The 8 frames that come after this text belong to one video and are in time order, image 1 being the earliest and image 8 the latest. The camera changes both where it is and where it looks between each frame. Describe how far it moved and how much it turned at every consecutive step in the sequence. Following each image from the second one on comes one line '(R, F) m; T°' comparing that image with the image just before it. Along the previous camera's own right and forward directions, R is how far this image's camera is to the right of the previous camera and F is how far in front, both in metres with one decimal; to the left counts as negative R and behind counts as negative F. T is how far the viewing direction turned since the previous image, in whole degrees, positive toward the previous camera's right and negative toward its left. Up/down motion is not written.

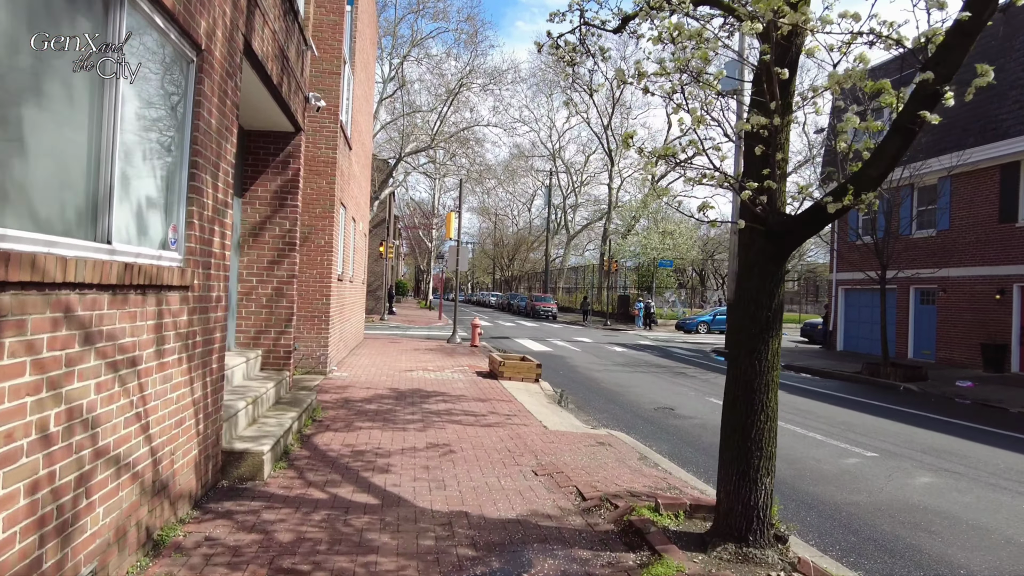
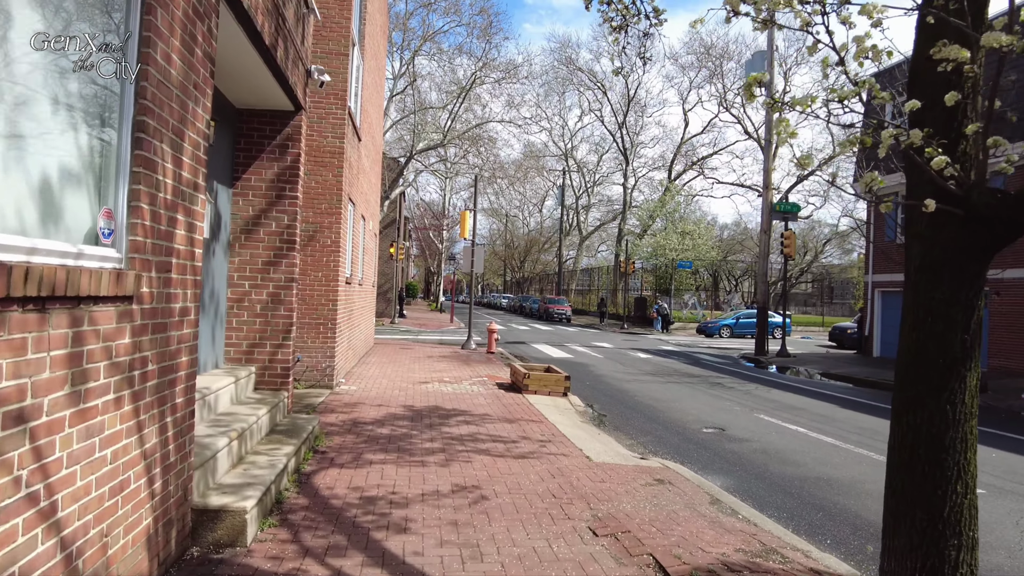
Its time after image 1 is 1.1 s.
(-0.3, +1.2) m; -1°
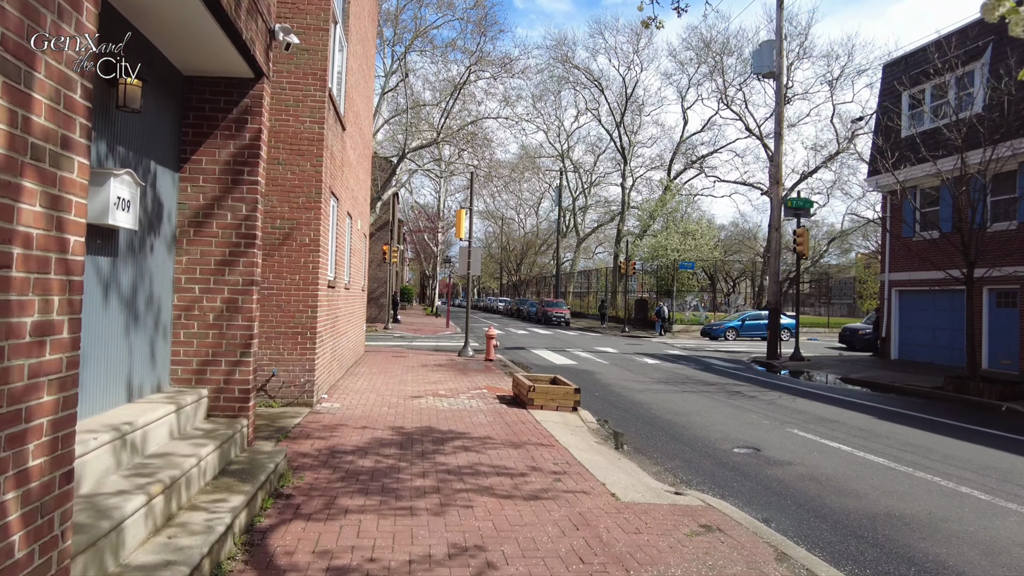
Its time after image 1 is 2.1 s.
(-0.1, +1.2) m; 0°
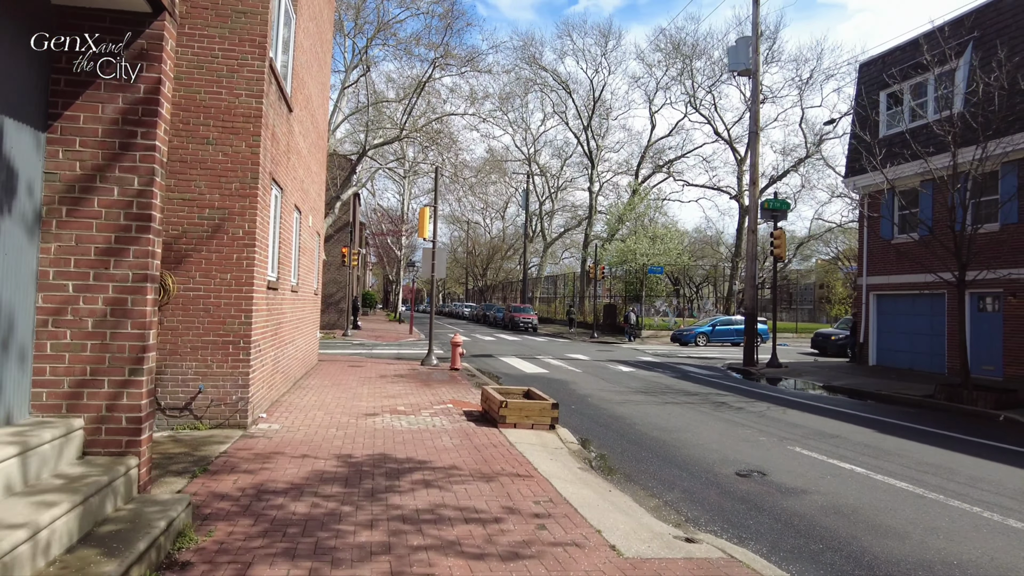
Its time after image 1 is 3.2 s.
(-0.1, +1.2) m; +3°
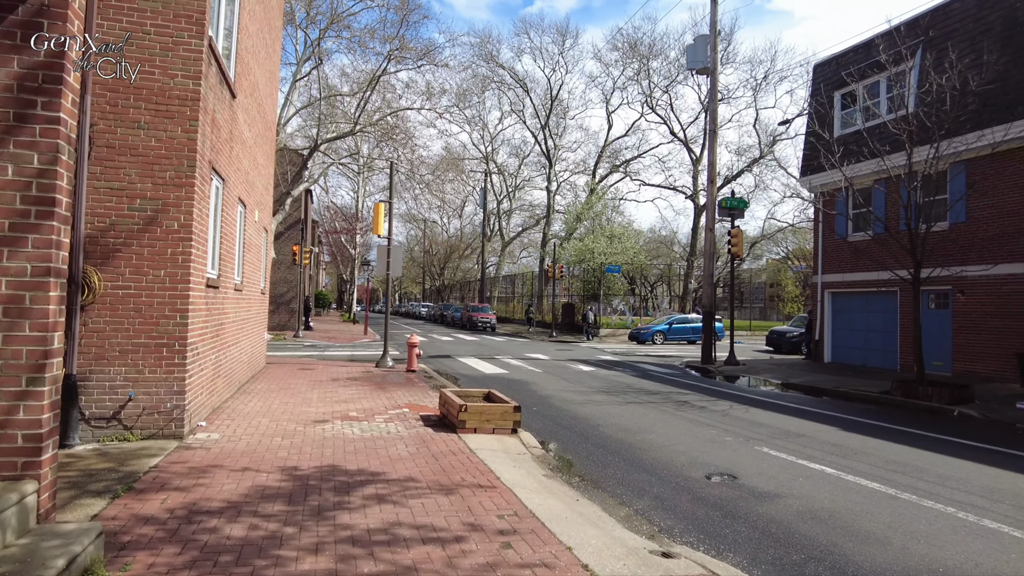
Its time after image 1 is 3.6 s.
(0.0, +0.4) m; +4°
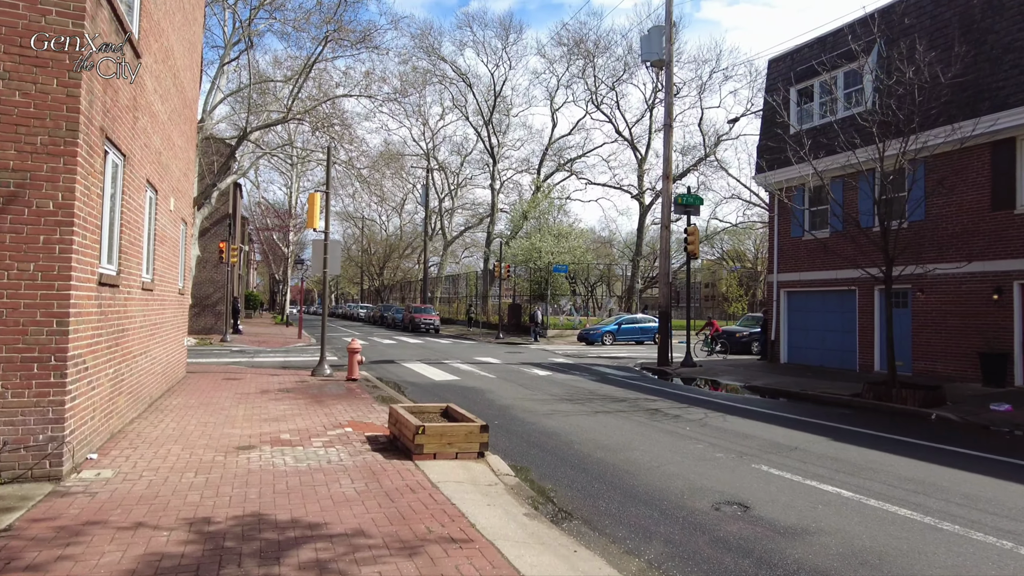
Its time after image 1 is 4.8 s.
(-0.3, +1.2) m; +5°
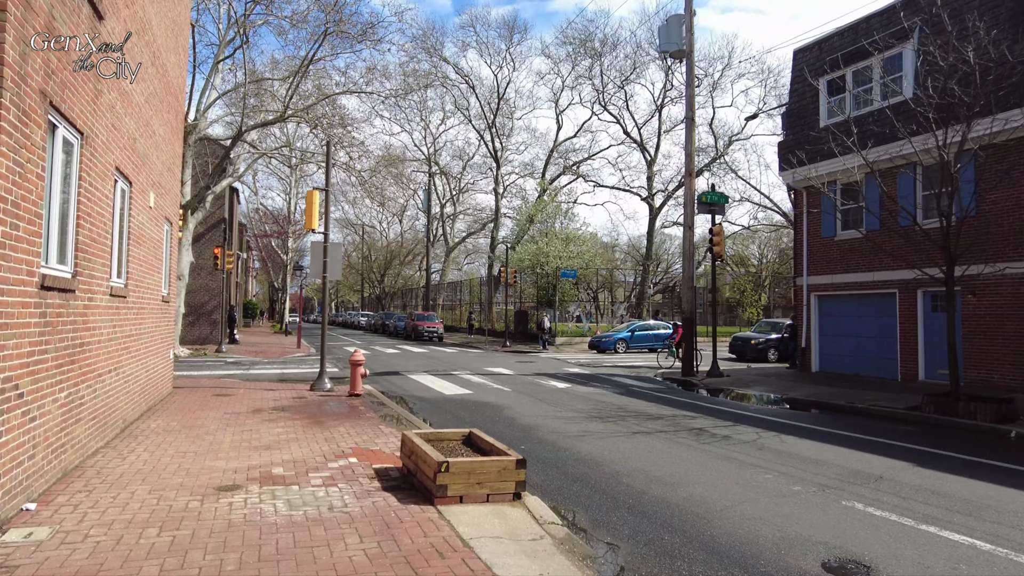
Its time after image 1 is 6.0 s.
(-0.4, +1.3) m; 0°
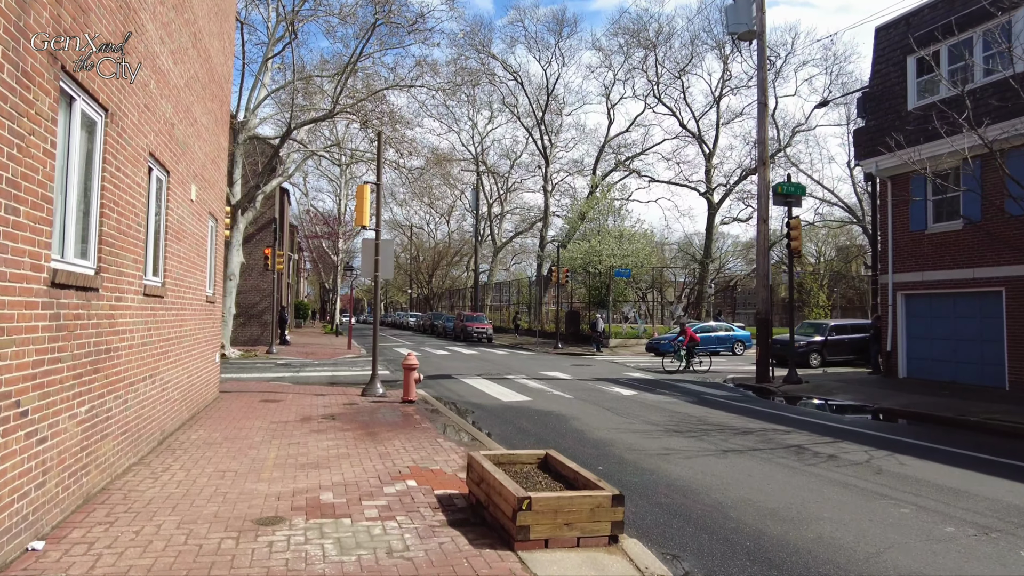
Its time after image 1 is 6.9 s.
(-0.3, +1.0) m; -4°
